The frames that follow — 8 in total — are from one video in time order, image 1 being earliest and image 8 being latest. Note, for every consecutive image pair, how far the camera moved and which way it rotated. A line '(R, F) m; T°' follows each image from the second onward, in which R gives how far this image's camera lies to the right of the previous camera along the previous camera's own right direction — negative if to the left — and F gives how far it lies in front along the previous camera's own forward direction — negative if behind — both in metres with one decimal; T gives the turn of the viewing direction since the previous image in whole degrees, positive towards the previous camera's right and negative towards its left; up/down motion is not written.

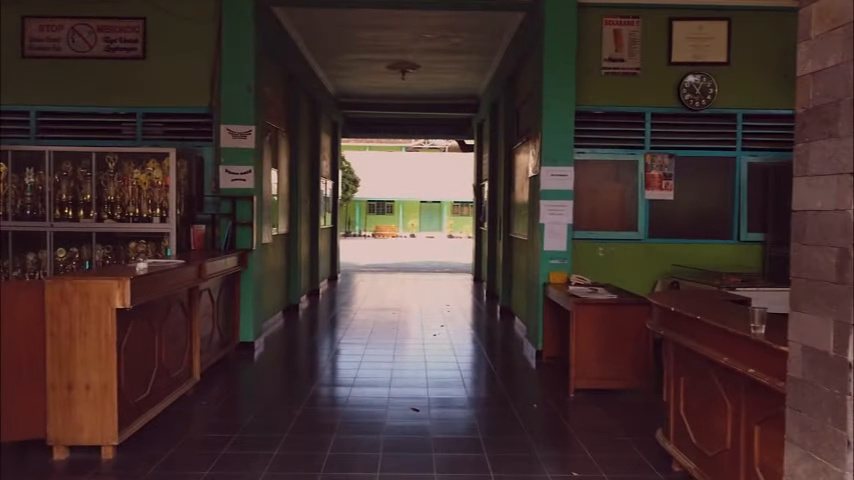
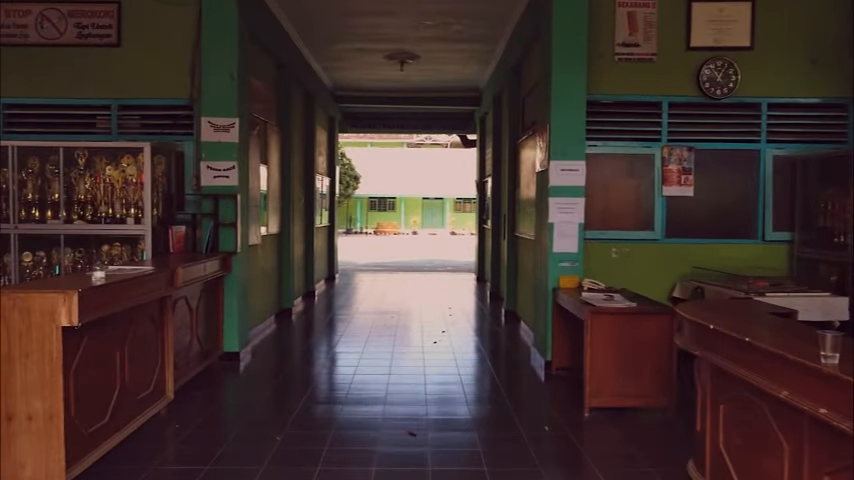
(0.0, +0.5) m; 0°
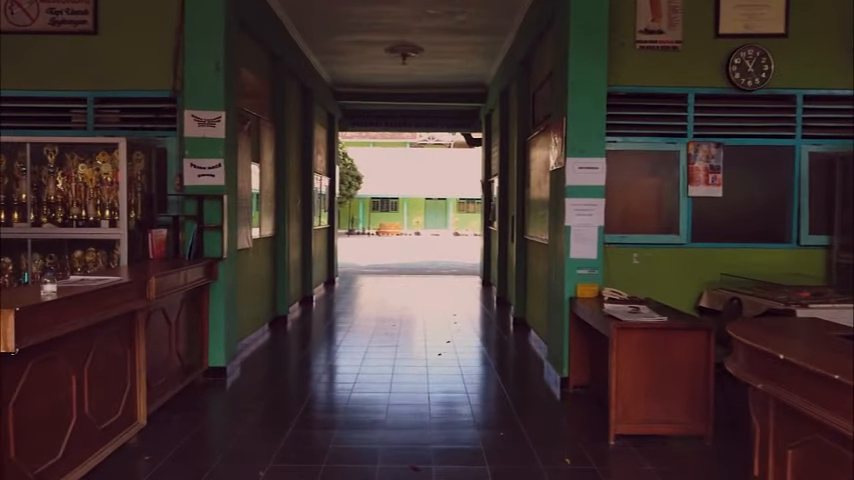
(0.0, +0.5) m; 0°
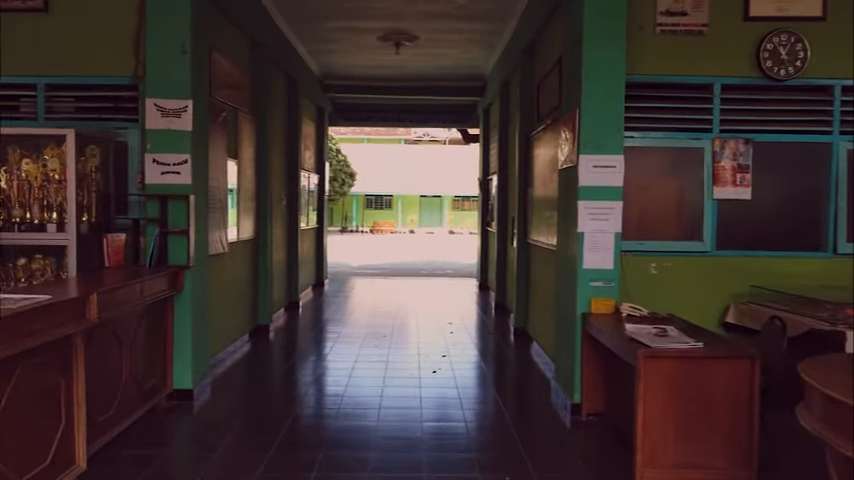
(0.0, +0.6) m; 0°
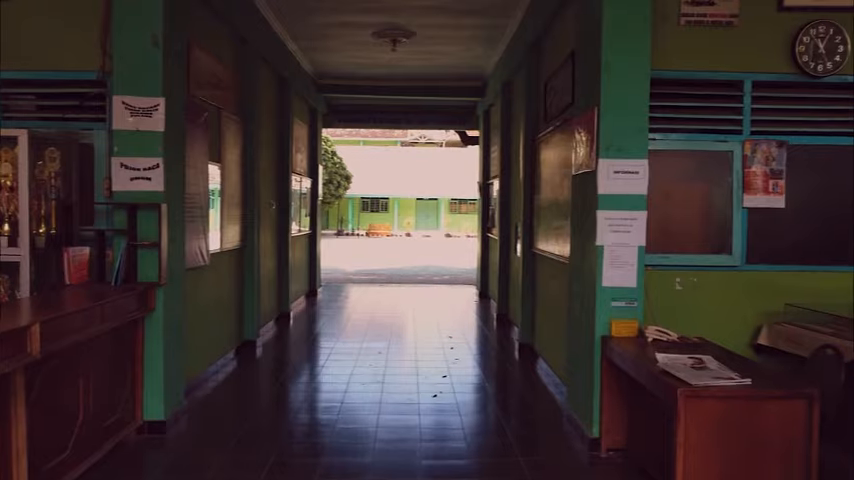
(0.0, +0.4) m; 0°
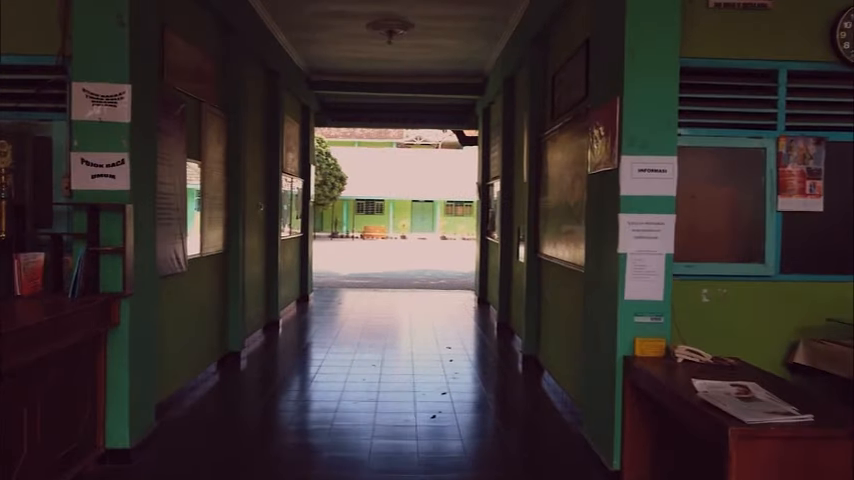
(0.0, +0.4) m; 0°
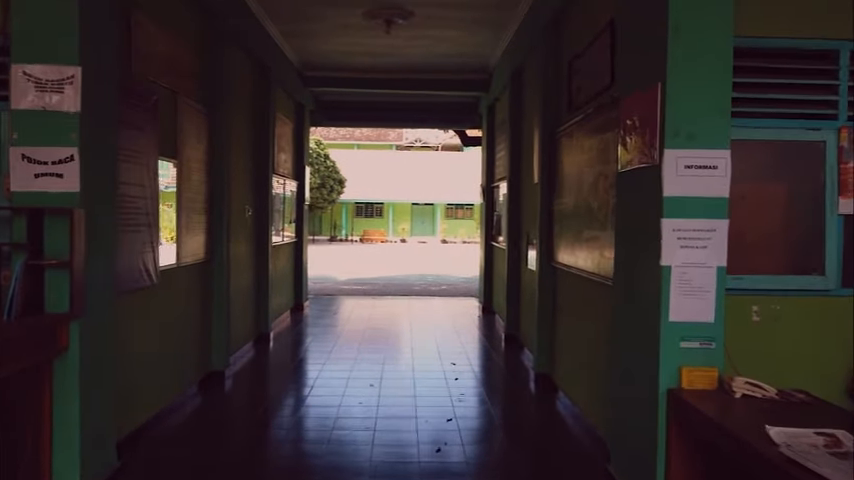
(0.0, +0.5) m; 0°
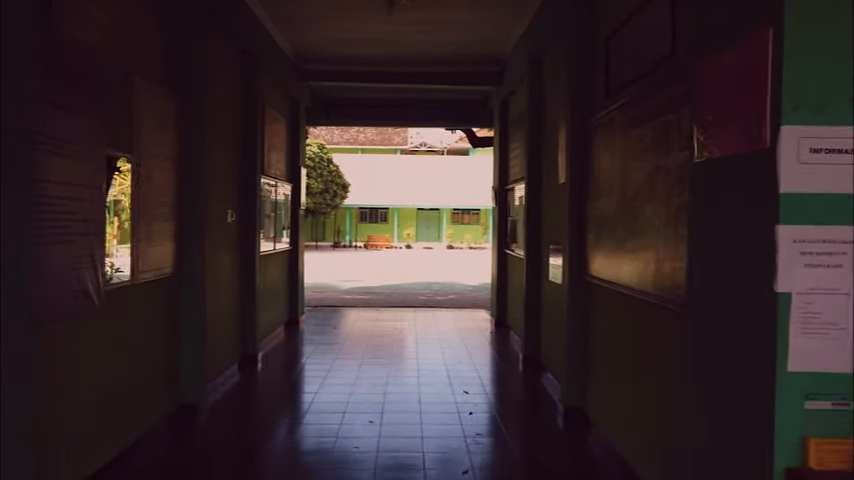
(0.0, +0.8) m; 0°
